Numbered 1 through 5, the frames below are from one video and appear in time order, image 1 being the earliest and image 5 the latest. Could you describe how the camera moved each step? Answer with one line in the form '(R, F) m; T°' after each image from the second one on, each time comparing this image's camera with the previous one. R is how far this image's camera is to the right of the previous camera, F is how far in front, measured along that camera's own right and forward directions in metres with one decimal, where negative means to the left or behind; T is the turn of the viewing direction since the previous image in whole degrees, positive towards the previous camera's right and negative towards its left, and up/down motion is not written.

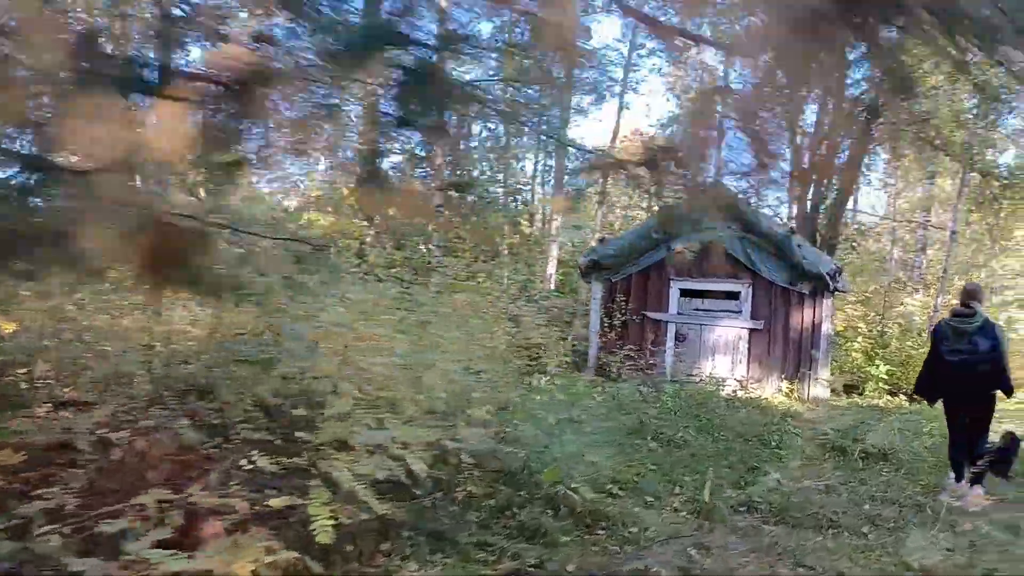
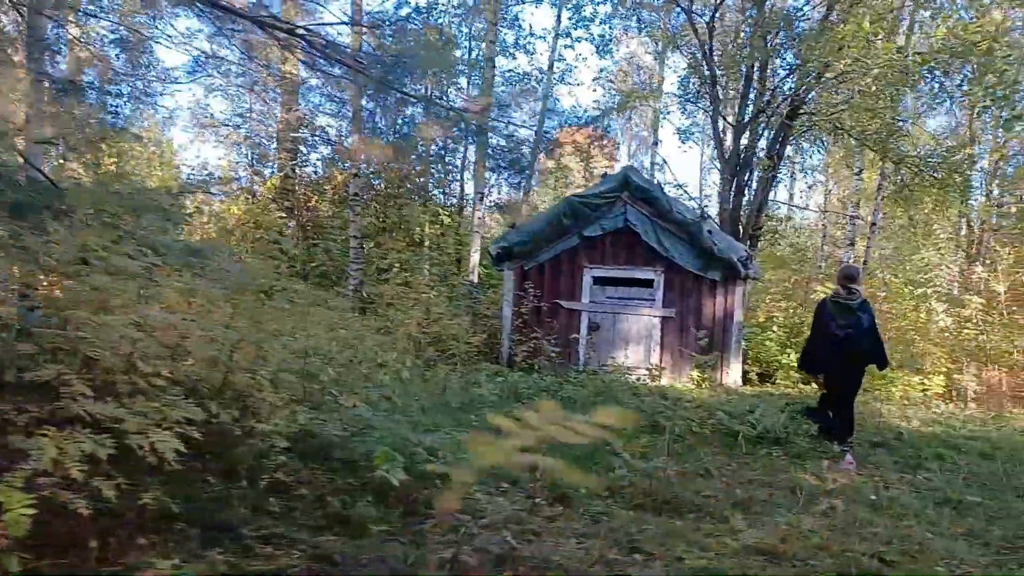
(+0.5, +0.3) m; +4°
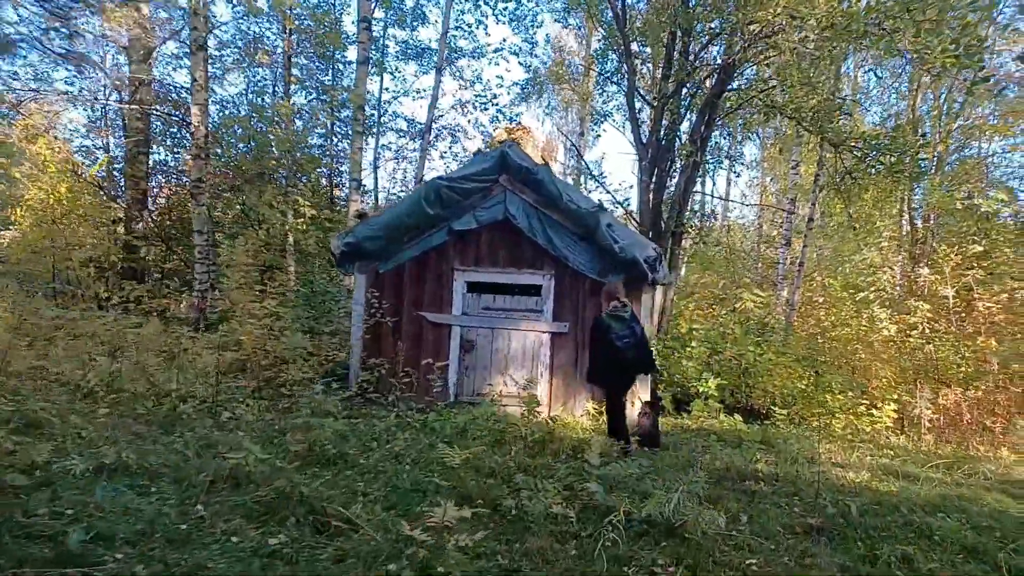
(+0.9, +1.8) m; +4°
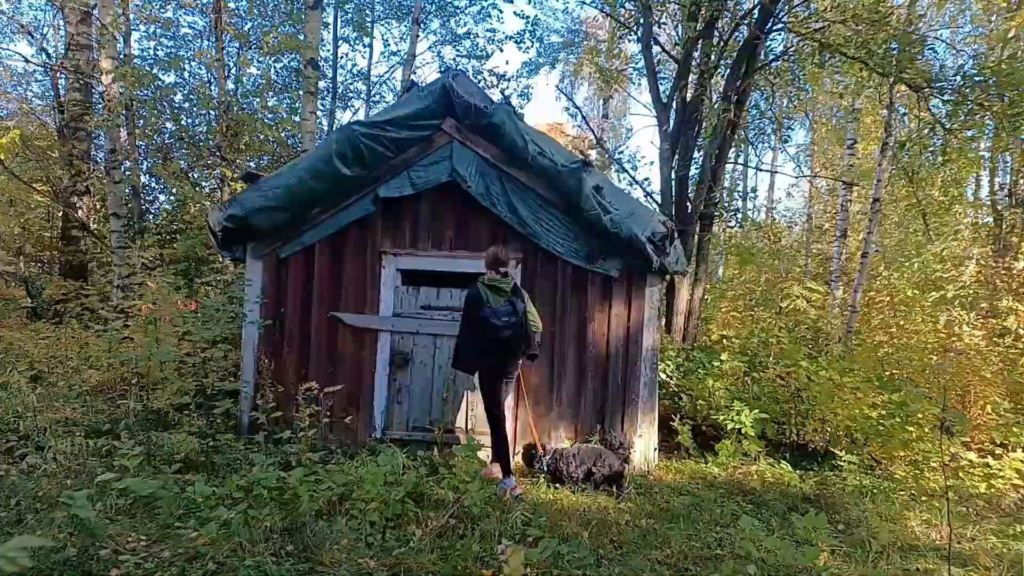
(+0.6, +2.0) m; -3°
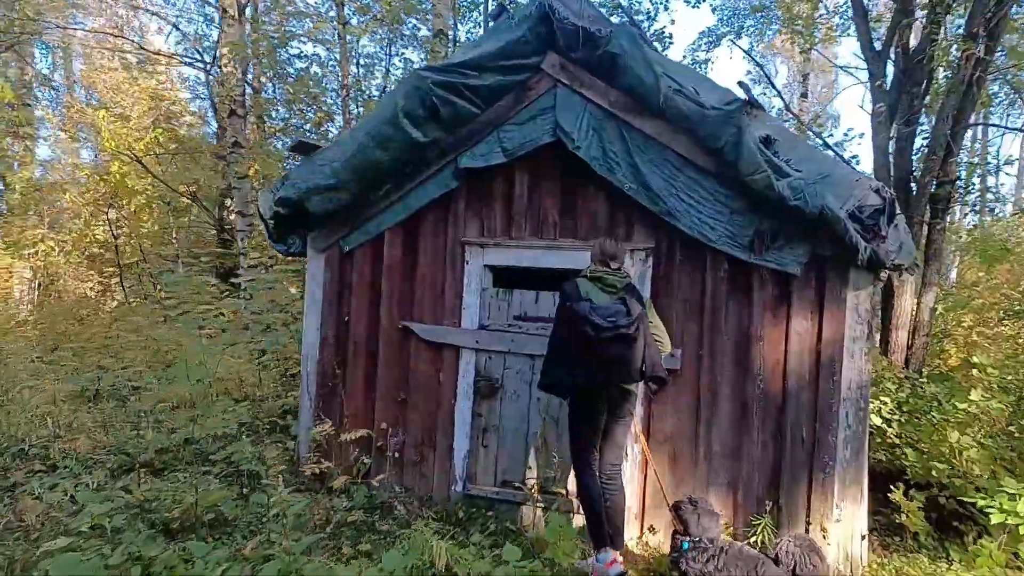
(+0.3, +1.4) m; -15°
